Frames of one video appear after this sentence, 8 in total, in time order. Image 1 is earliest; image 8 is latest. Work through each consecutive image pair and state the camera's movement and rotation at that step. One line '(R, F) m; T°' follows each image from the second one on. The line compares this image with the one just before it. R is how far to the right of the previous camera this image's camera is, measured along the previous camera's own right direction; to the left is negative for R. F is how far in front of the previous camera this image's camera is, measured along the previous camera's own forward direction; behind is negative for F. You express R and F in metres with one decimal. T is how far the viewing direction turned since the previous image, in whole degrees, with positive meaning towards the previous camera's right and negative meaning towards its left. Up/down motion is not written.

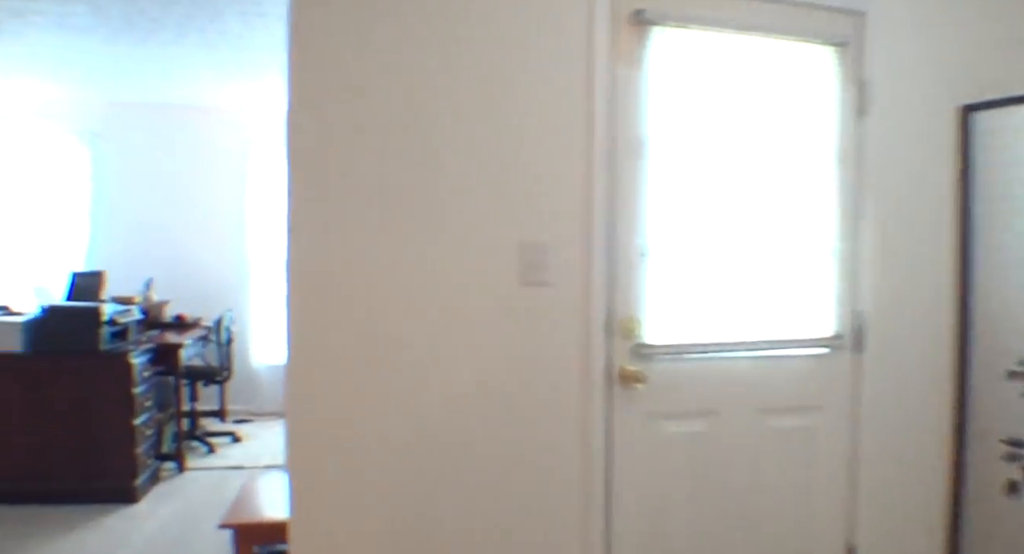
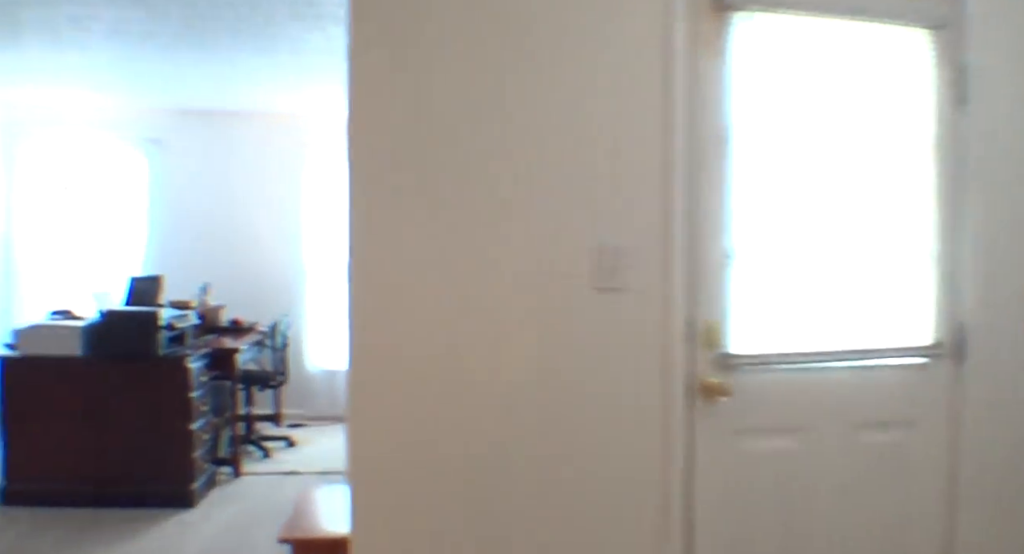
(-0.1, +0.2) m; -4°
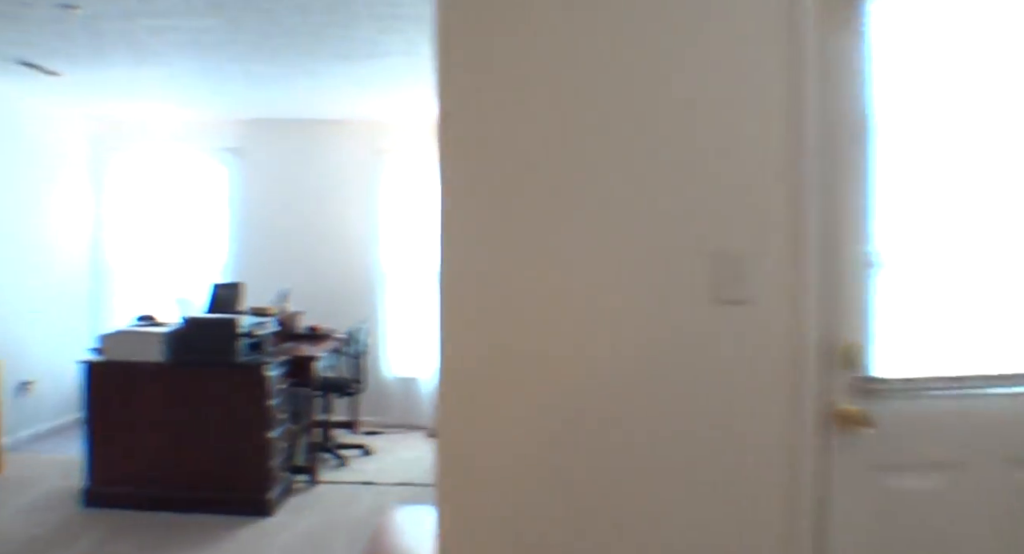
(-0.1, +0.2) m; -6°
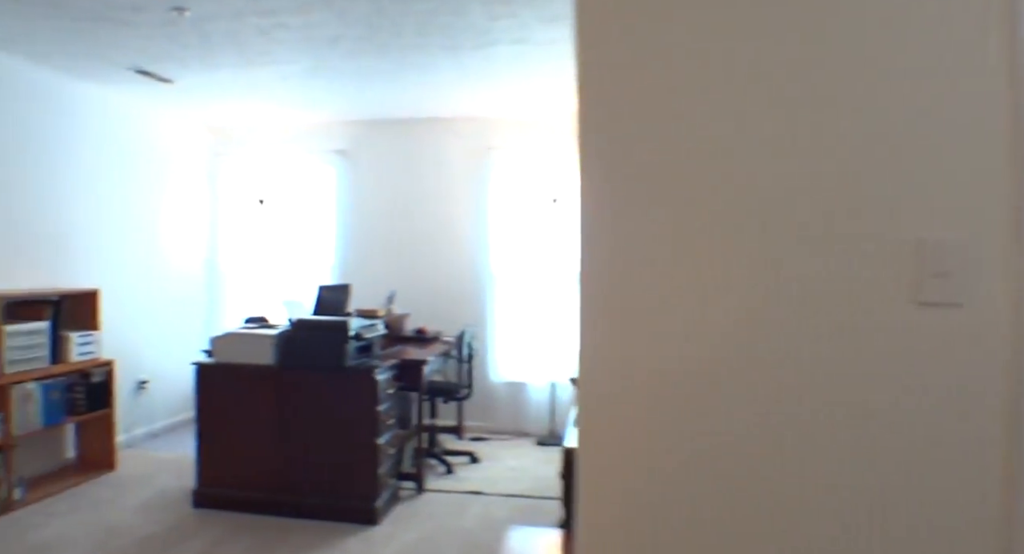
(-0.1, +0.3) m; -8°
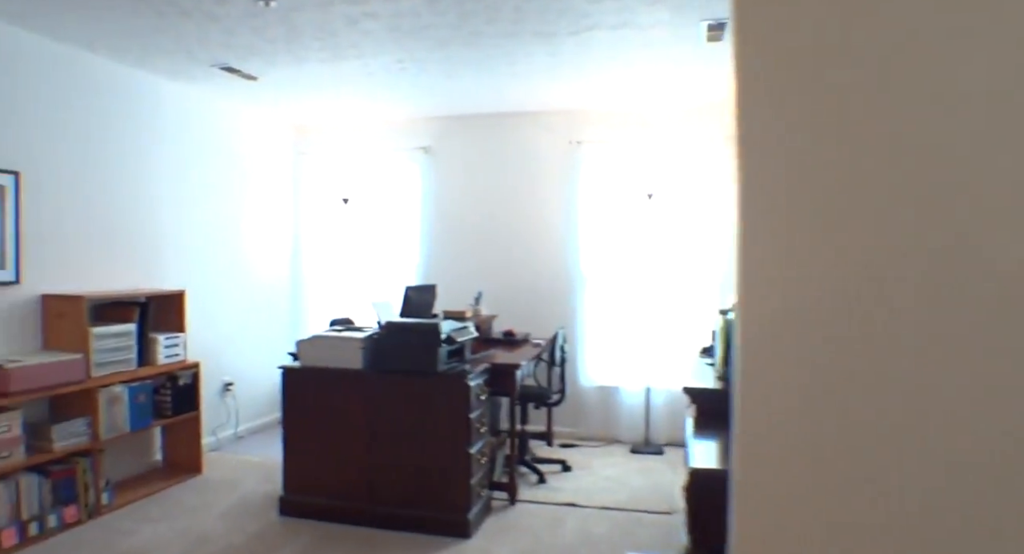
(-0.1, +0.3) m; -7°
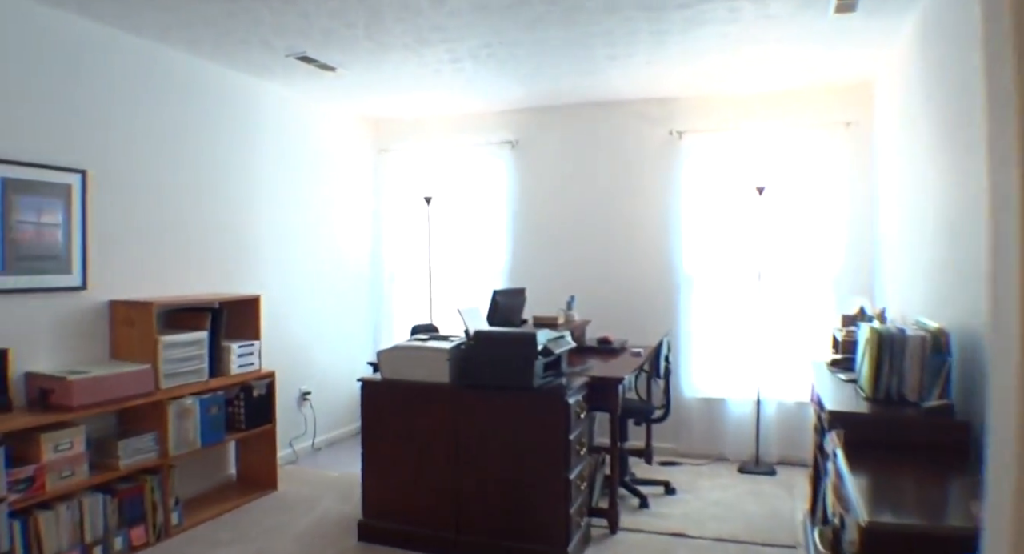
(-0.1, +0.4) m; -7°
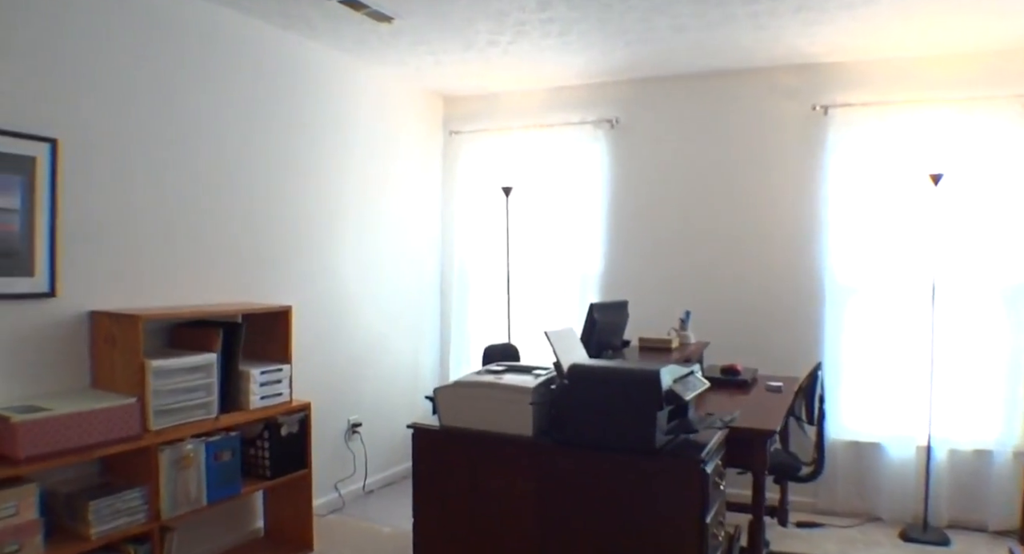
(-0.1, +0.8) m; -7°
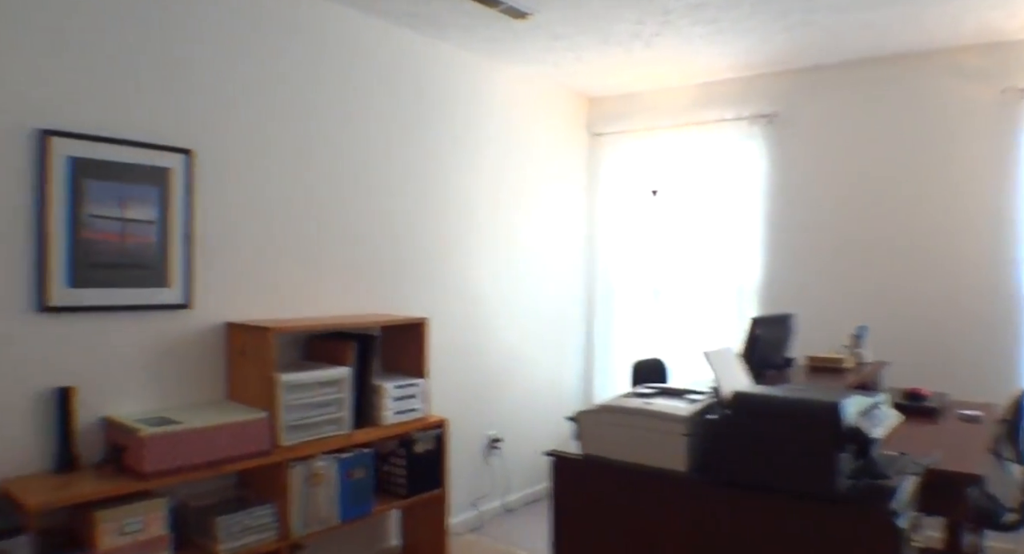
(0.0, +0.2) m; -12°
